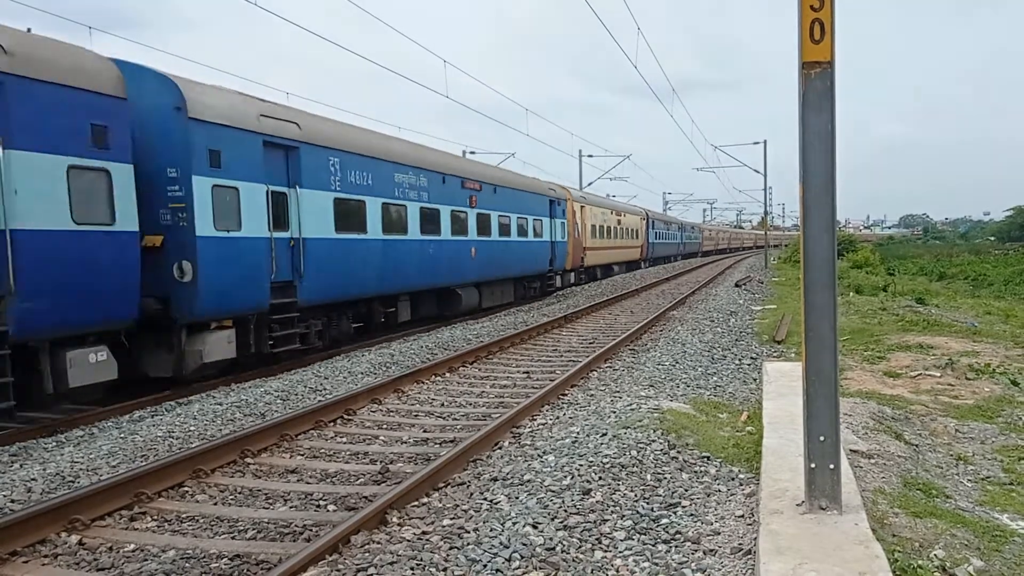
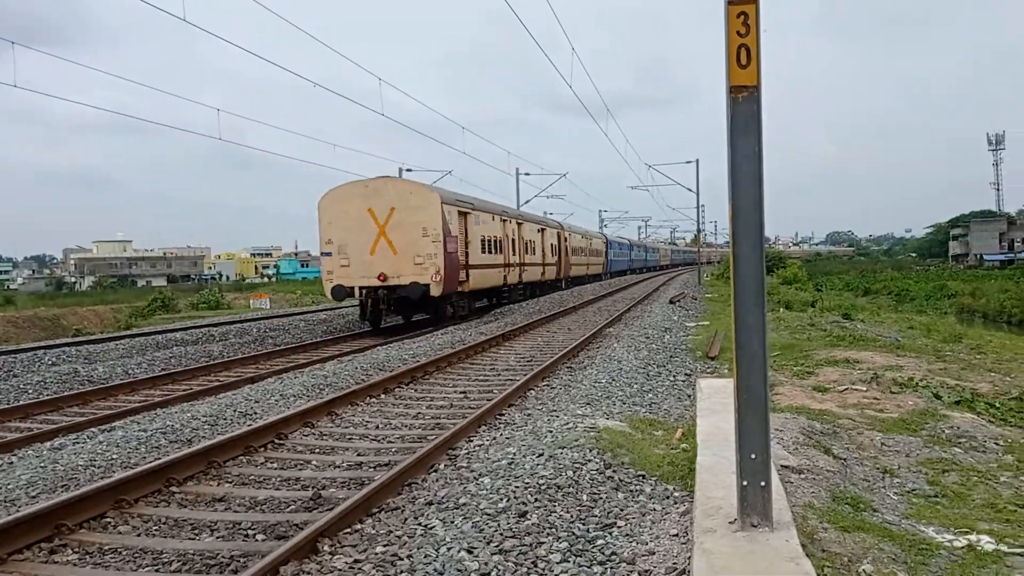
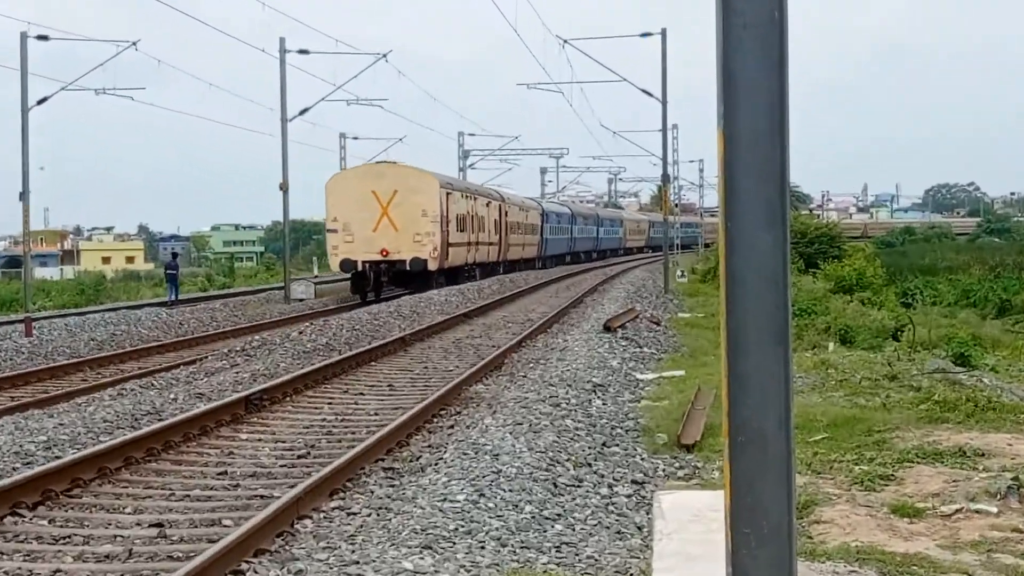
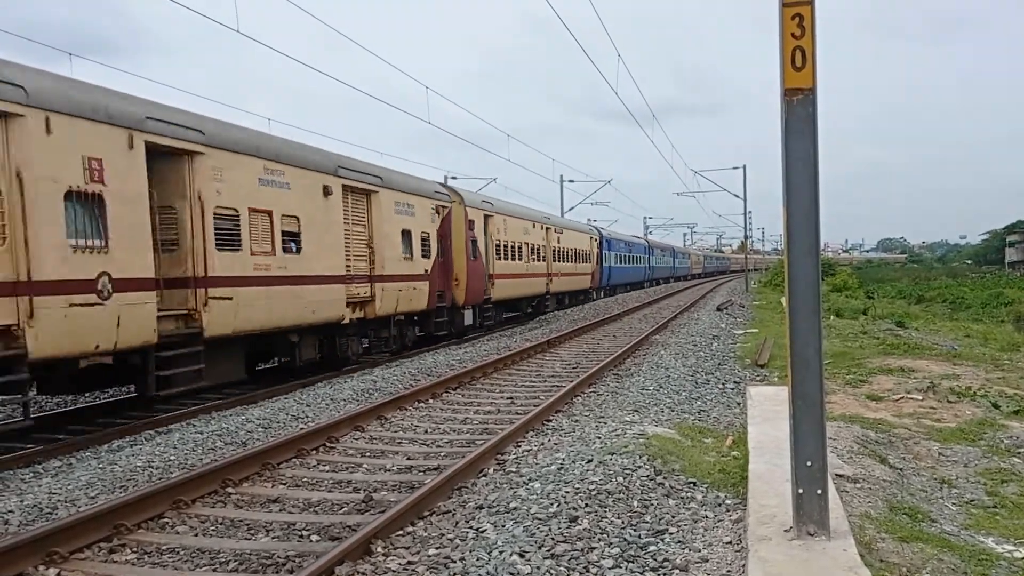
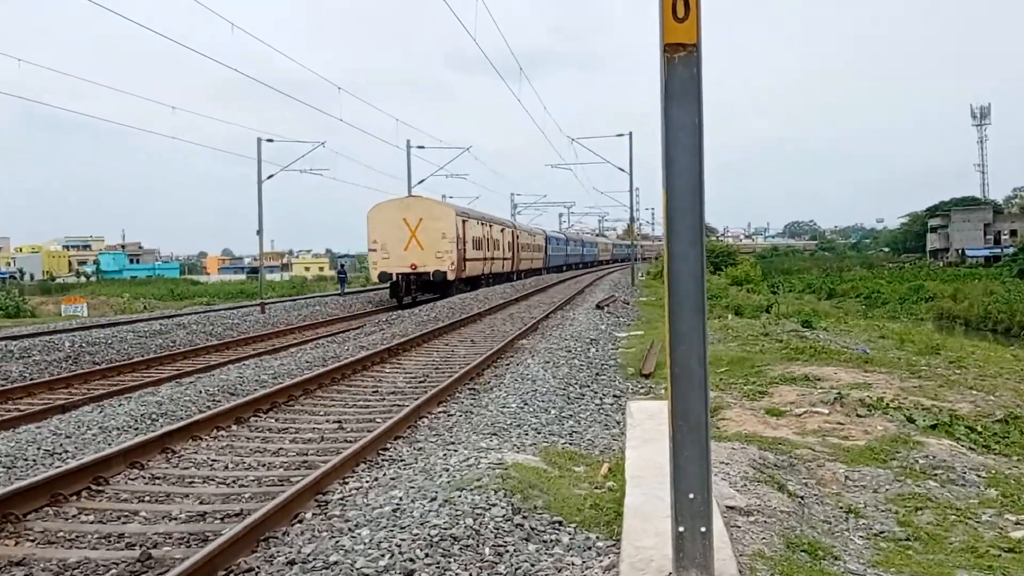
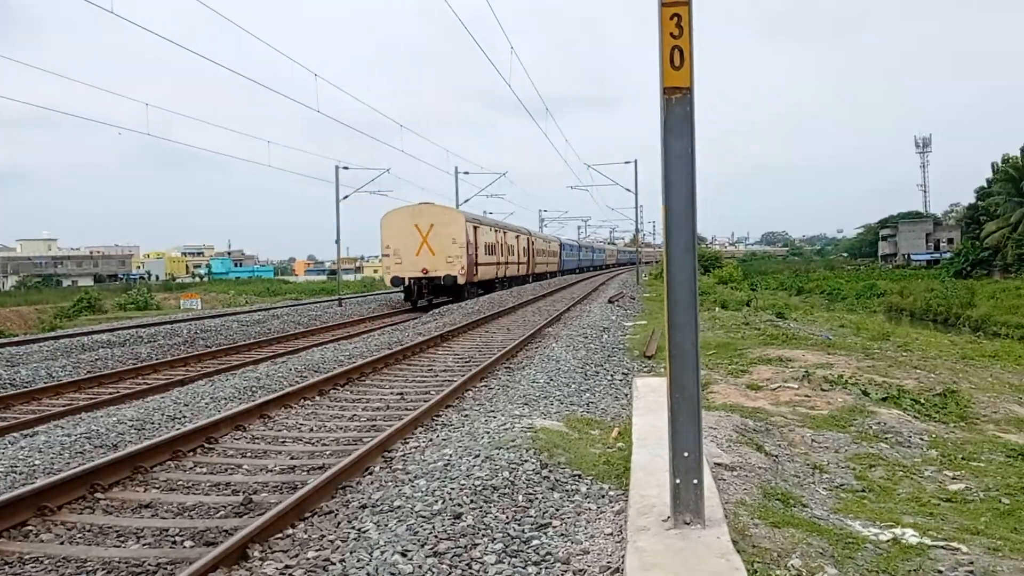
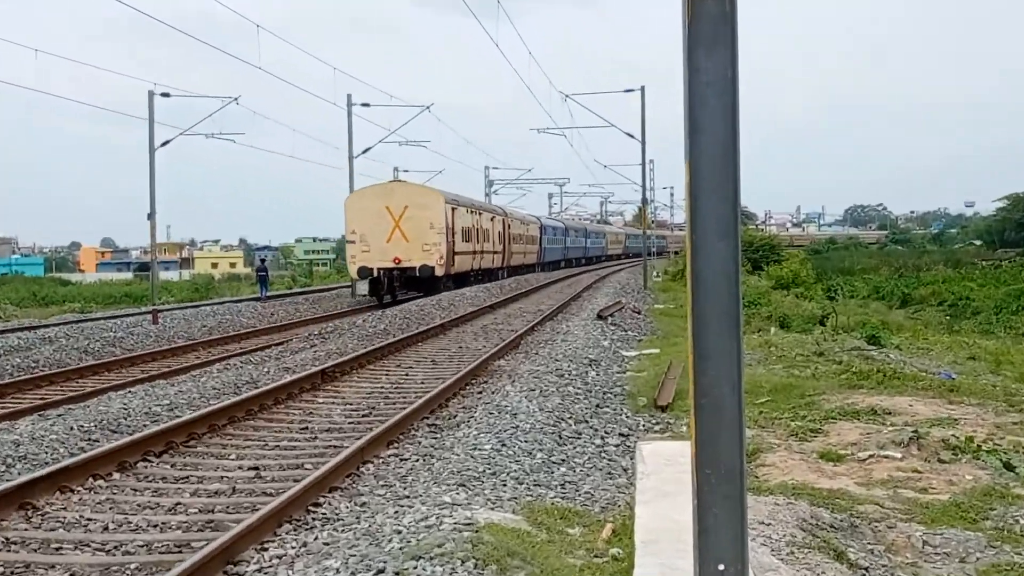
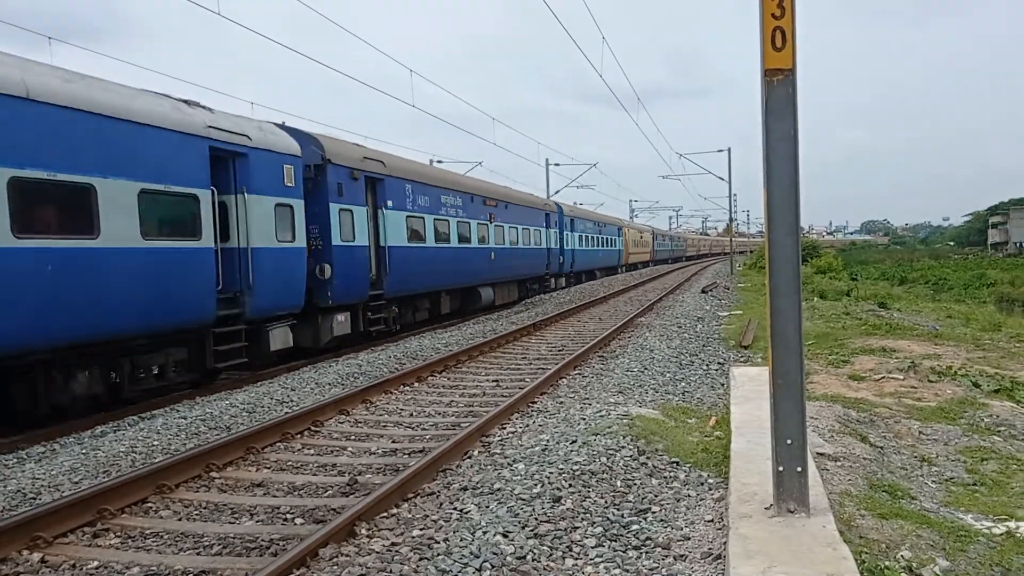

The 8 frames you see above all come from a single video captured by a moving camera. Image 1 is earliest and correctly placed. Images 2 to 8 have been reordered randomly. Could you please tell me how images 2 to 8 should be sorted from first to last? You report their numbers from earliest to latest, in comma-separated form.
8, 4, 2, 6, 5, 7, 3
